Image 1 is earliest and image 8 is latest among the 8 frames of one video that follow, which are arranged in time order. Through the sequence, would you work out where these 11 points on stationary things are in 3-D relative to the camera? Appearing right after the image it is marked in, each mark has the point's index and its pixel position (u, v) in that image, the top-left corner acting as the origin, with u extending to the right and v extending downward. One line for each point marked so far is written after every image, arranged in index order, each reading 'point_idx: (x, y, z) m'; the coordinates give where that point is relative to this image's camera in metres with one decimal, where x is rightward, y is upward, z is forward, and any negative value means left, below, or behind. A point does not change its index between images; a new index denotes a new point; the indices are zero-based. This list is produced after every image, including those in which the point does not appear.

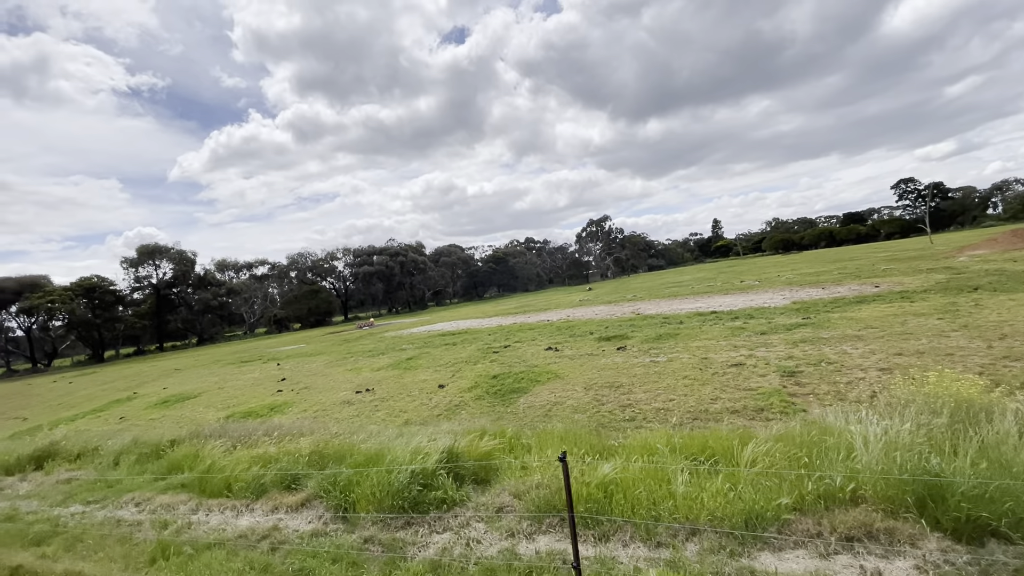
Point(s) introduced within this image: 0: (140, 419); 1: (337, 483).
0: (-11.1, -3.9, +14.3) m
1: (-1.6, -1.8, +4.5) m
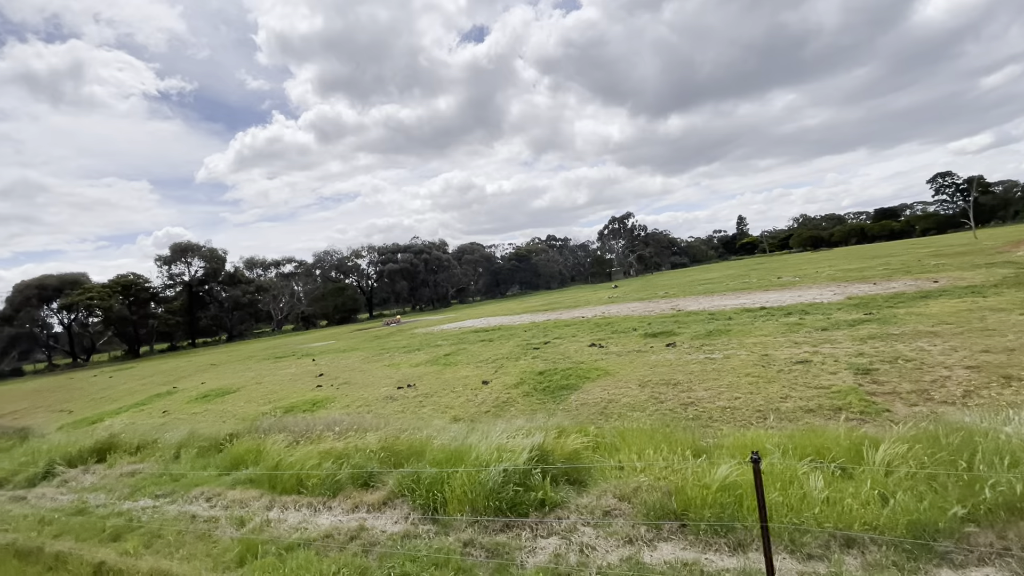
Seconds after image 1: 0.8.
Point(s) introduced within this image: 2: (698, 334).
0: (-9.9, -3.8, +14.4) m
1: (-0.8, -1.7, +4.3) m
2: (+4.9, -1.2, +12.6) m
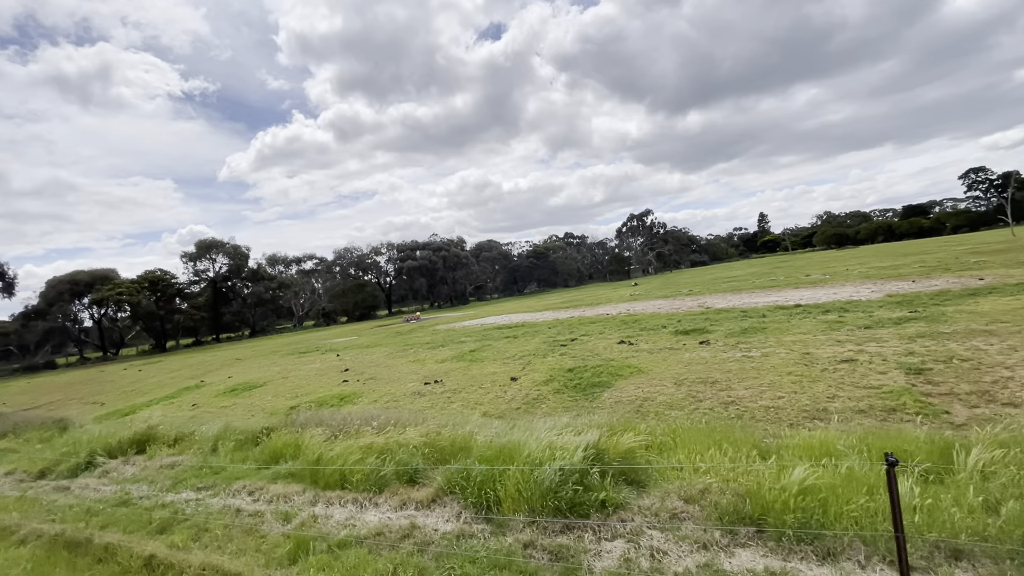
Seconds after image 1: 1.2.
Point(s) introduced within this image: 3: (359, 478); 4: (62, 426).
0: (-9.1, -3.6, +14.6) m
1: (-0.4, -1.7, +4.1) m
2: (+5.6, -1.1, +12.2) m
3: (-1.5, -1.9, +4.7) m
4: (-9.7, -3.0, +10.4) m
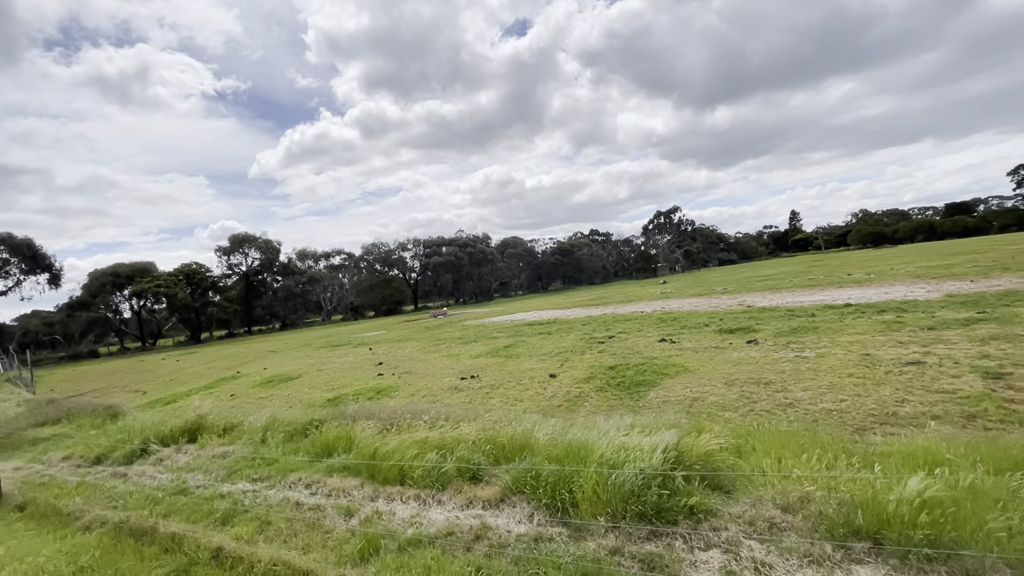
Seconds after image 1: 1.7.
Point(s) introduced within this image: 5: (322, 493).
0: (-8.0, -3.4, +14.8) m
1: (+0.2, -1.6, +3.9) m
2: (+6.6, -1.0, +11.7) m
3: (-0.9, -1.8, +4.6) m
4: (-8.8, -2.8, +10.6) m
5: (-1.8, -2.0, +4.7) m
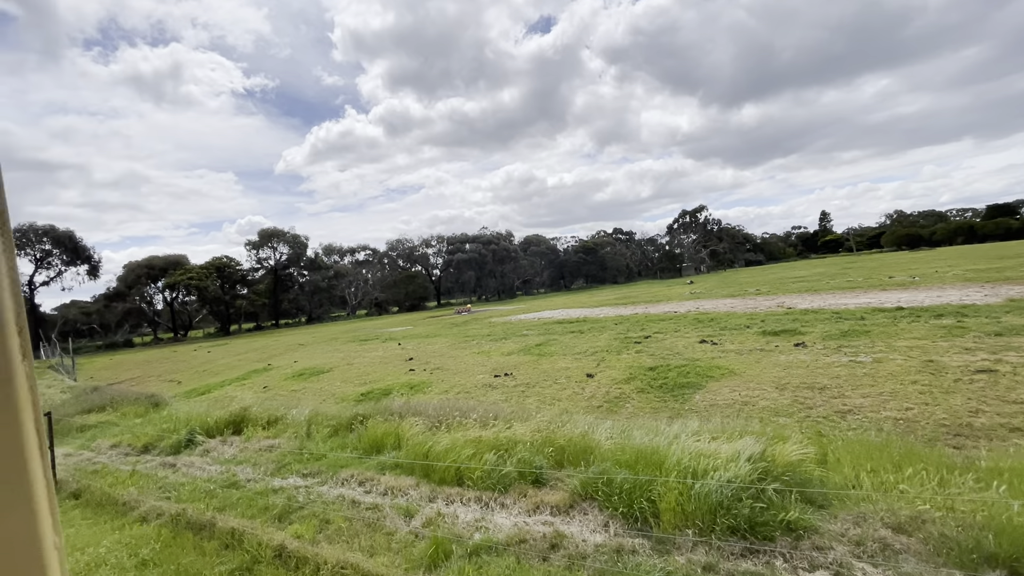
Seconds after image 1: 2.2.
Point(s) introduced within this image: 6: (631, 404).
0: (-7.0, -3.1, +14.9) m
1: (+0.8, -1.5, +3.7) m
2: (+7.4, -1.1, +11.2) m
3: (-0.3, -1.7, +4.4) m
4: (-8.0, -2.6, +10.8) m
5: (-1.3, -1.9, +4.6) m
6: (+2.3, -2.2, +9.3) m
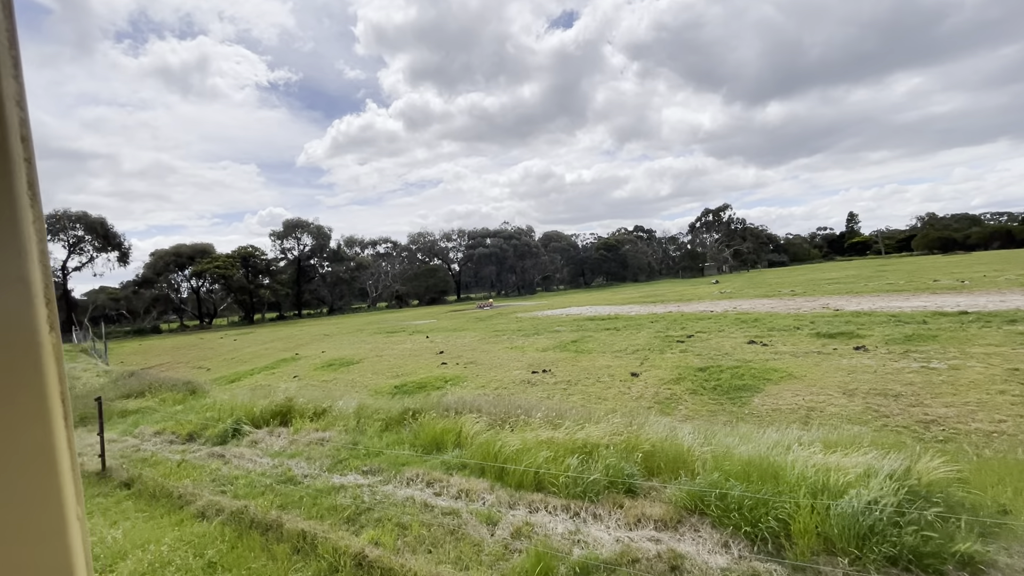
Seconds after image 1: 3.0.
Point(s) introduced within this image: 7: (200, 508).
0: (-6.0, -2.8, +14.7) m
1: (+1.5, -1.5, +3.3) m
2: (+8.4, -1.1, +10.6) m
3: (+0.4, -1.6, +4.0) m
4: (-7.1, -2.2, +10.6) m
5: (-0.5, -1.8, +4.2) m
6: (+3.2, -2.2, +8.8) m
7: (-2.8, -2.0, +4.3) m
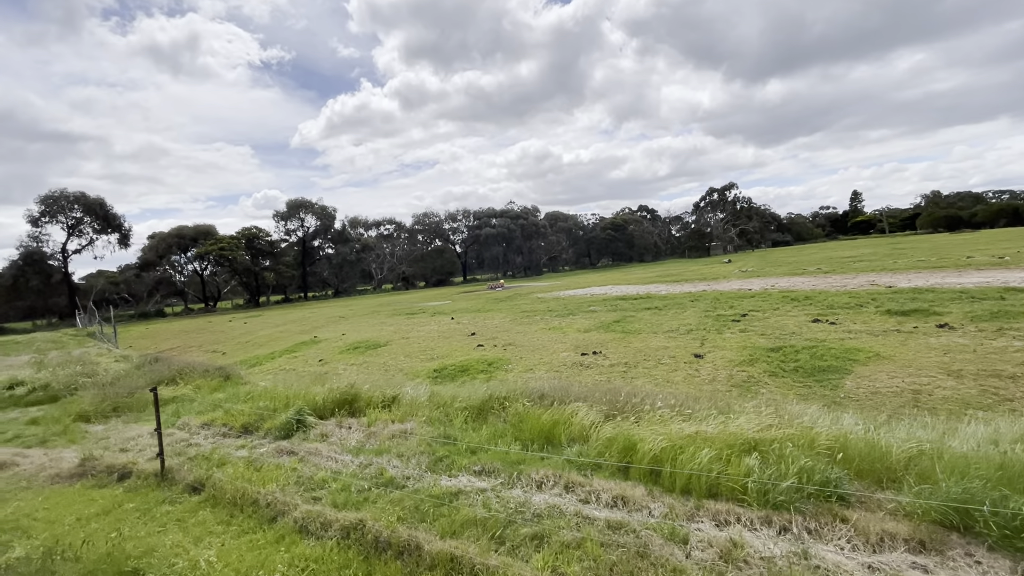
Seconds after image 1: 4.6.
0: (-4.8, -2.2, +14.0) m
1: (+2.7, -1.2, +2.6) m
2: (+9.6, -0.6, +9.9) m
3: (+1.6, -1.4, +3.3) m
4: (-5.9, -1.8, +9.9) m
5: (+0.6, -1.6, +3.5) m
6: (+4.4, -1.7, +8.1) m
7: (-1.6, -1.7, +3.6) m
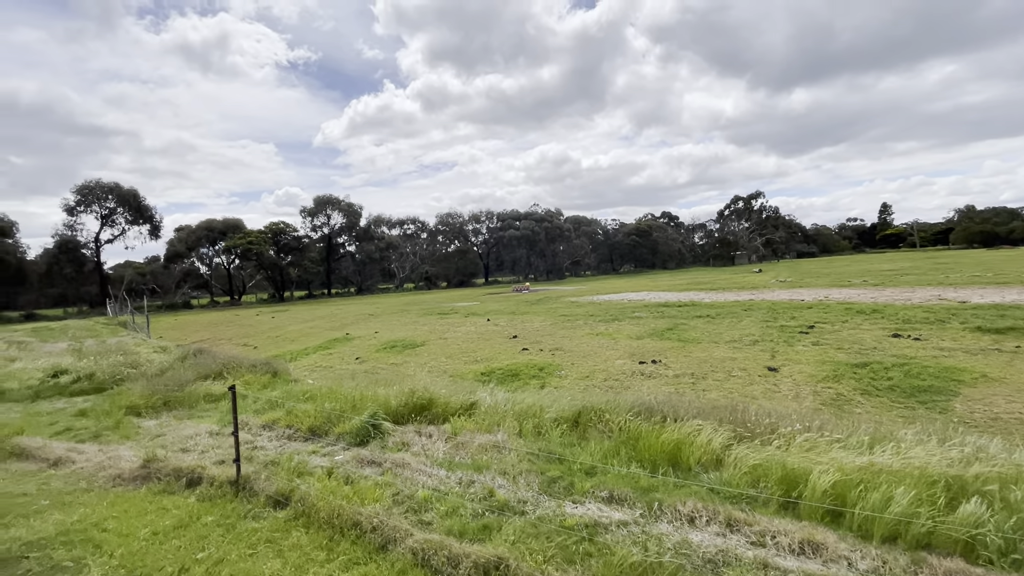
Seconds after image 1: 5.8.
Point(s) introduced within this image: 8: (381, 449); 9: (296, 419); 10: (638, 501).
0: (-3.6, -2.1, +13.6) m
1: (+3.7, -1.3, +1.9) m
2: (+10.8, -0.9, +9.0) m
3: (+2.6, -1.4, +2.7) m
4: (-4.7, -1.6, +9.5) m
5: (+1.6, -1.6, +2.9) m
6: (+5.5, -1.9, +7.4) m
7: (-0.6, -1.7, +3.0) m
8: (-1.3, -1.6, +4.9) m
9: (-2.7, -1.6, +6.0) m
10: (+0.9, -1.6, +3.6) m
